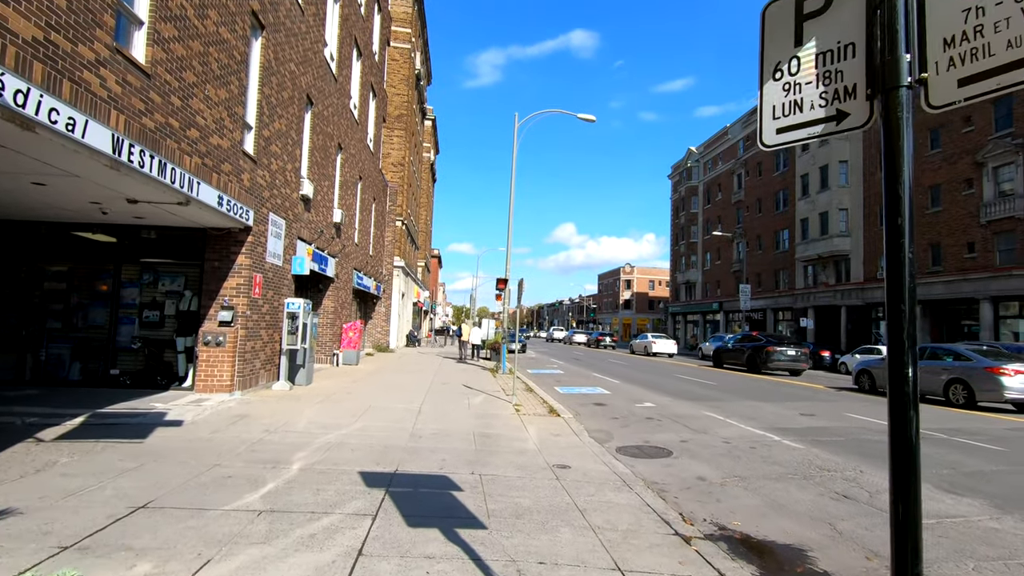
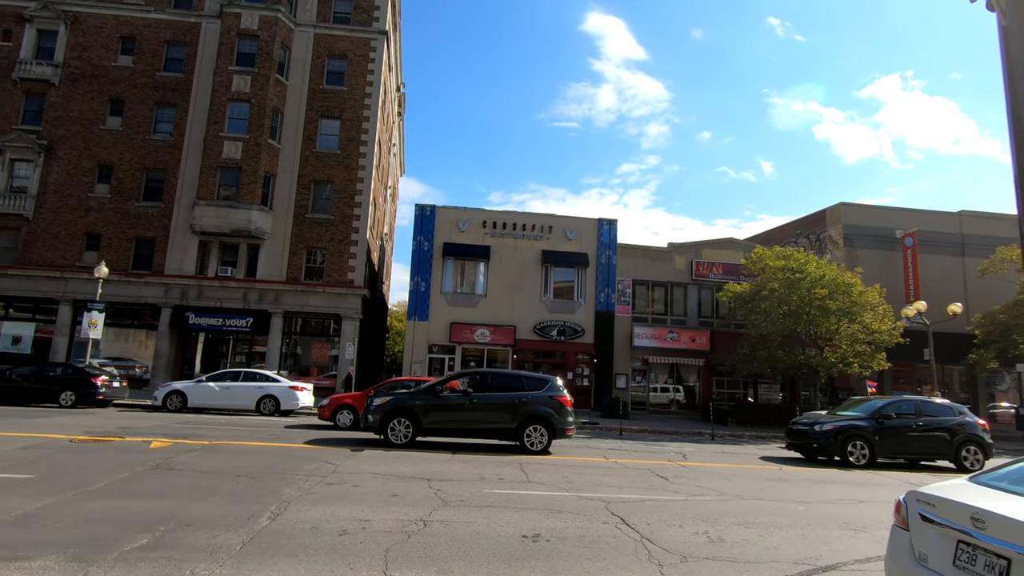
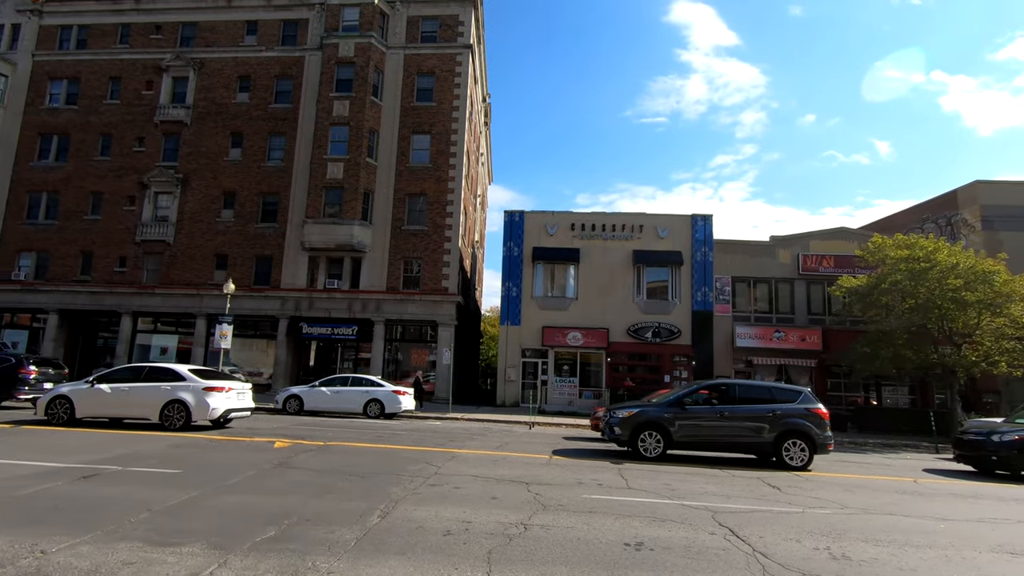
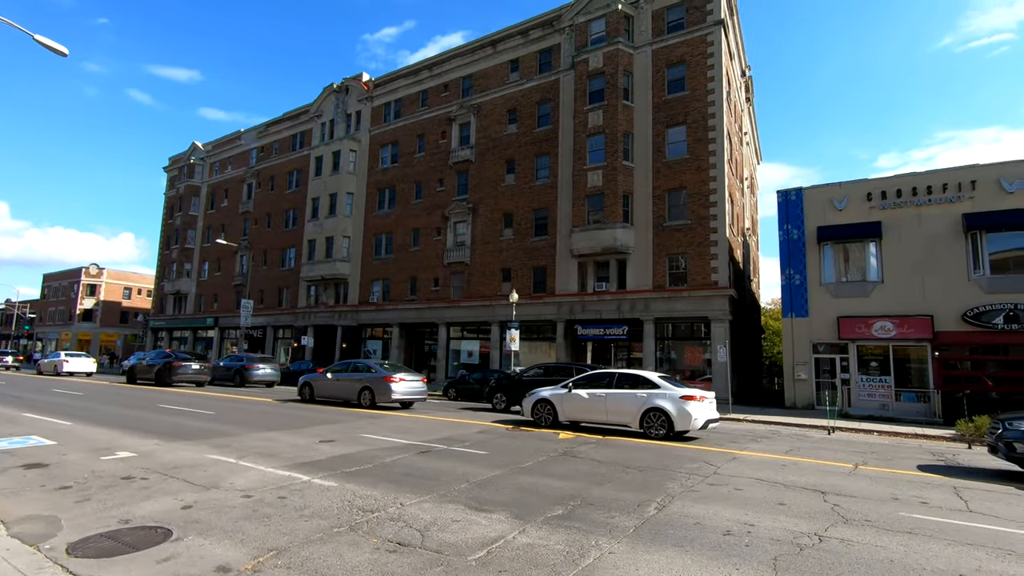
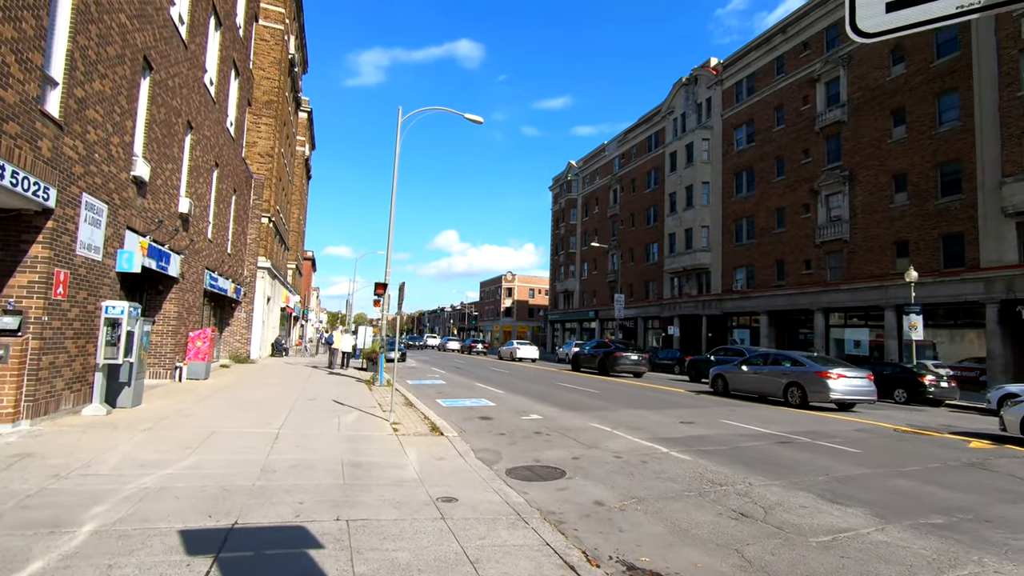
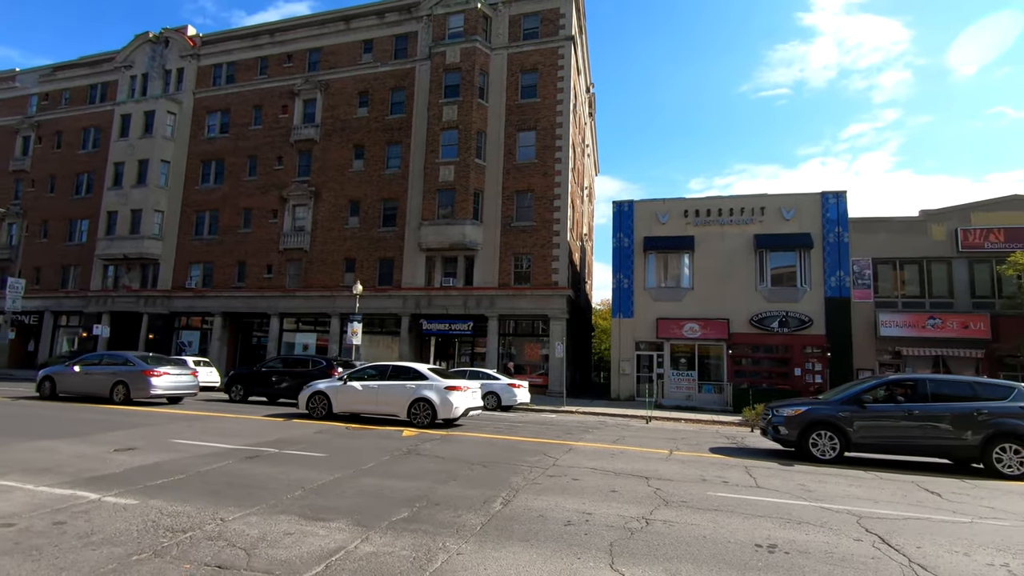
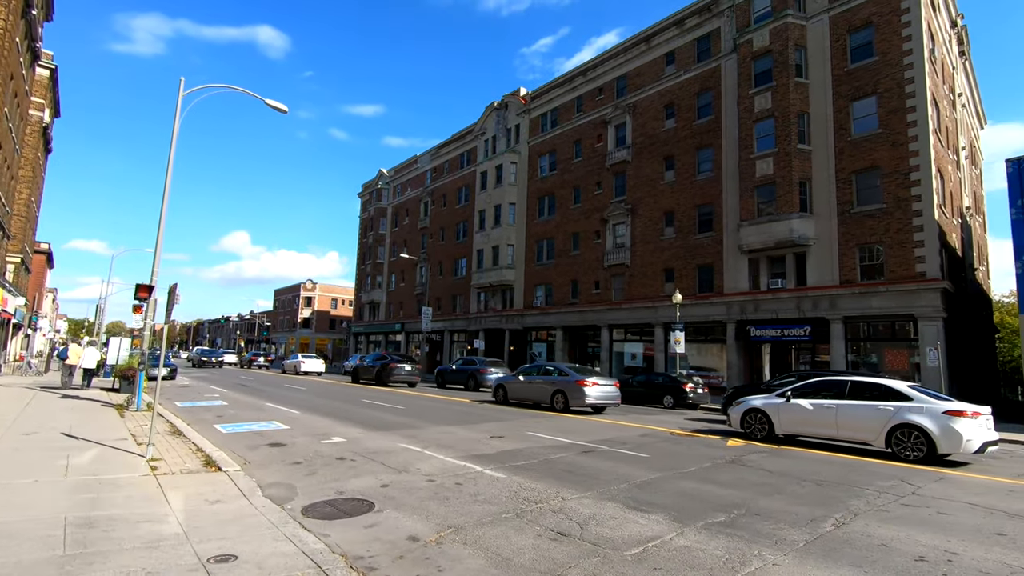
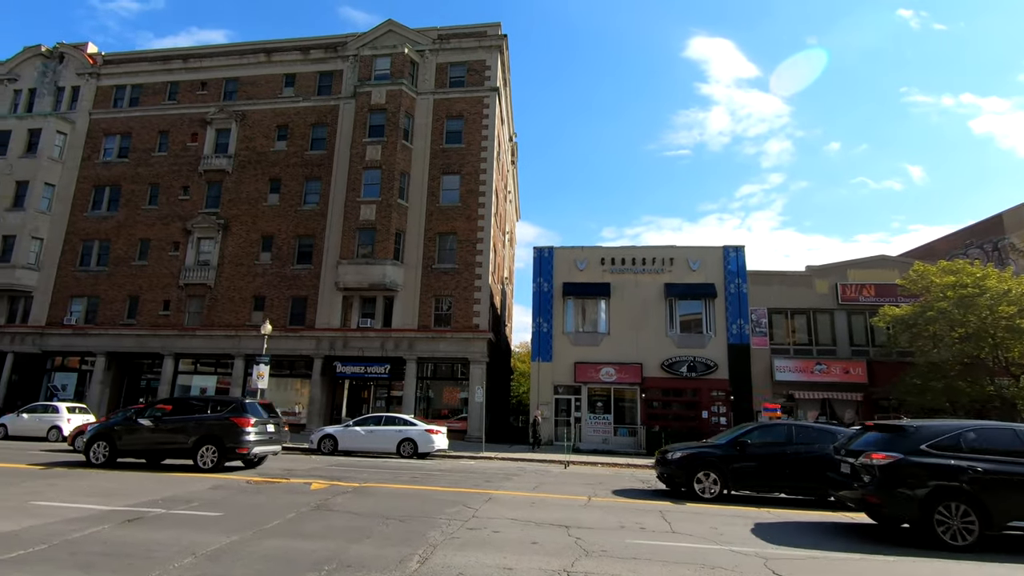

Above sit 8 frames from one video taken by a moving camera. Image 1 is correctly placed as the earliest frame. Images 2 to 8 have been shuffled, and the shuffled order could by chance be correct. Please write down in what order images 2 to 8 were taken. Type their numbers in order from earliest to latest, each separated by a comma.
5, 7, 4, 6, 3, 2, 8
